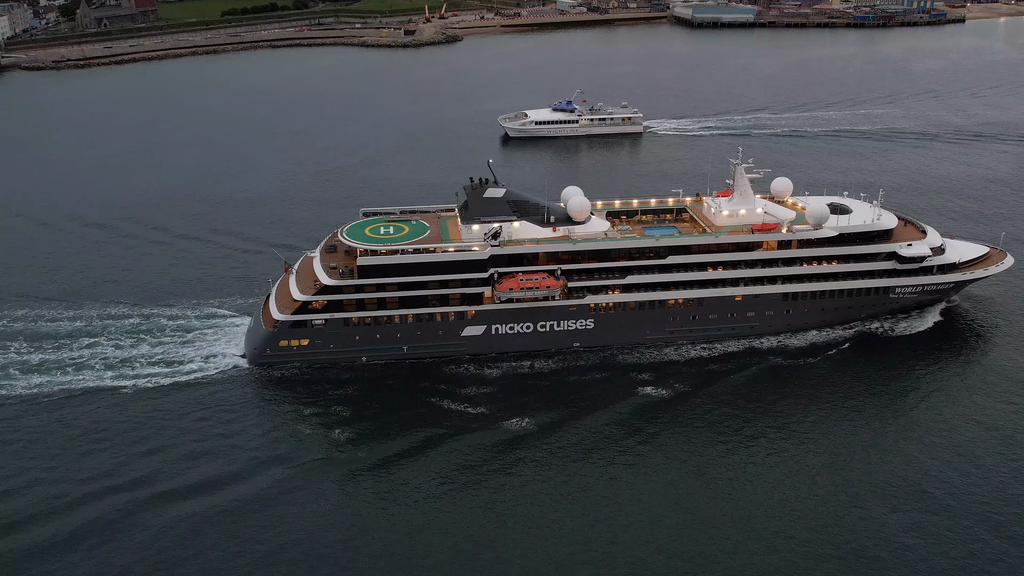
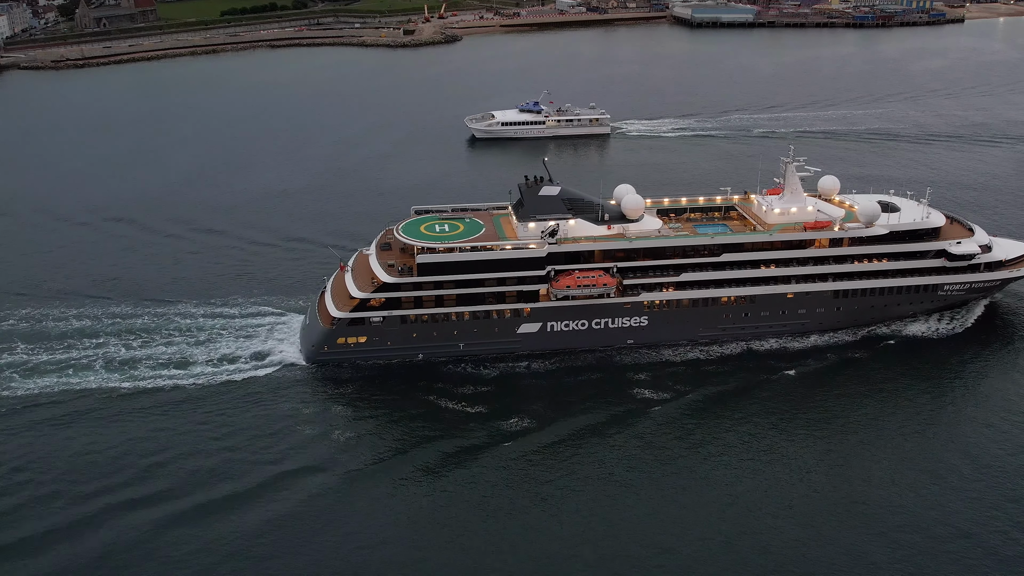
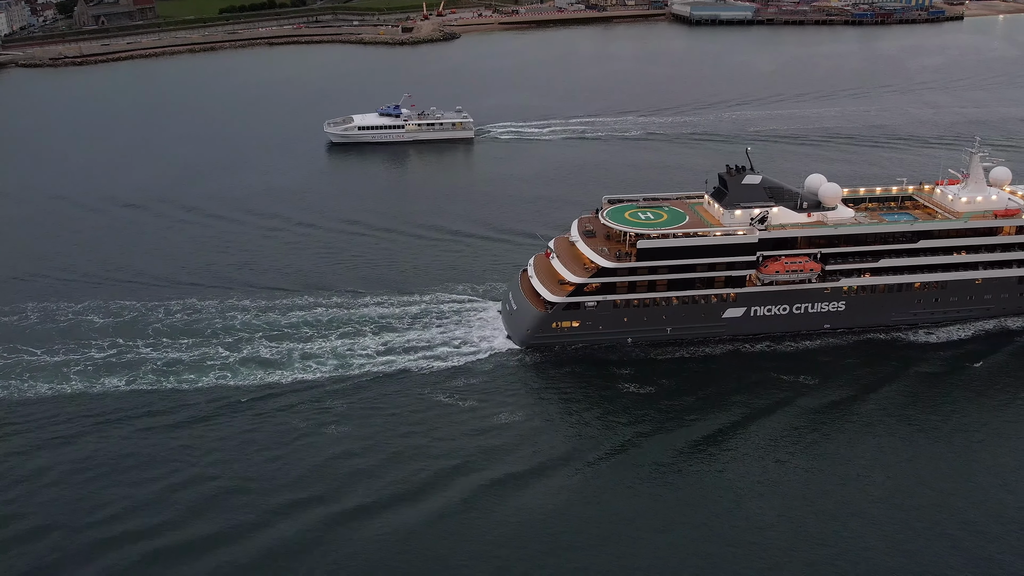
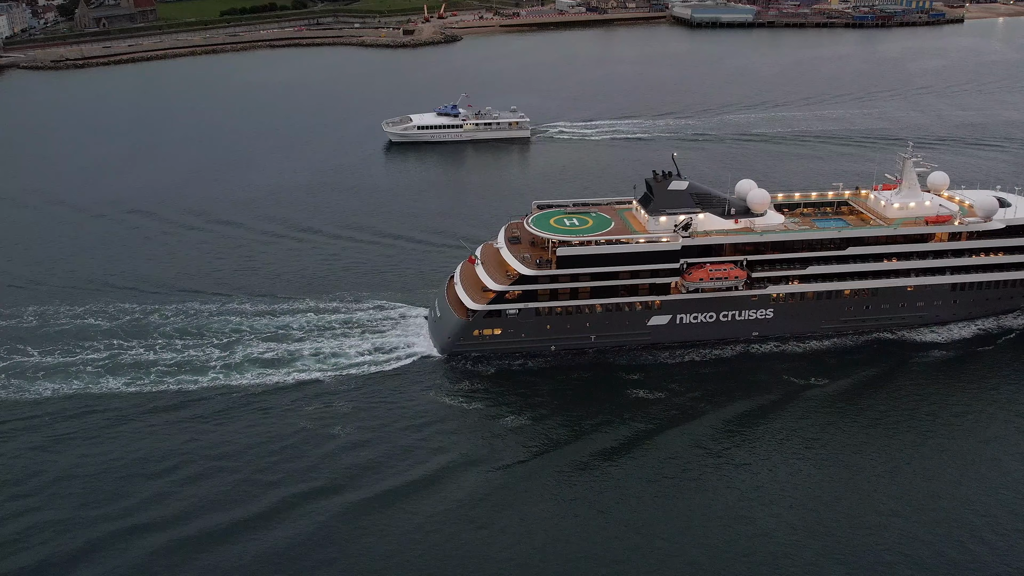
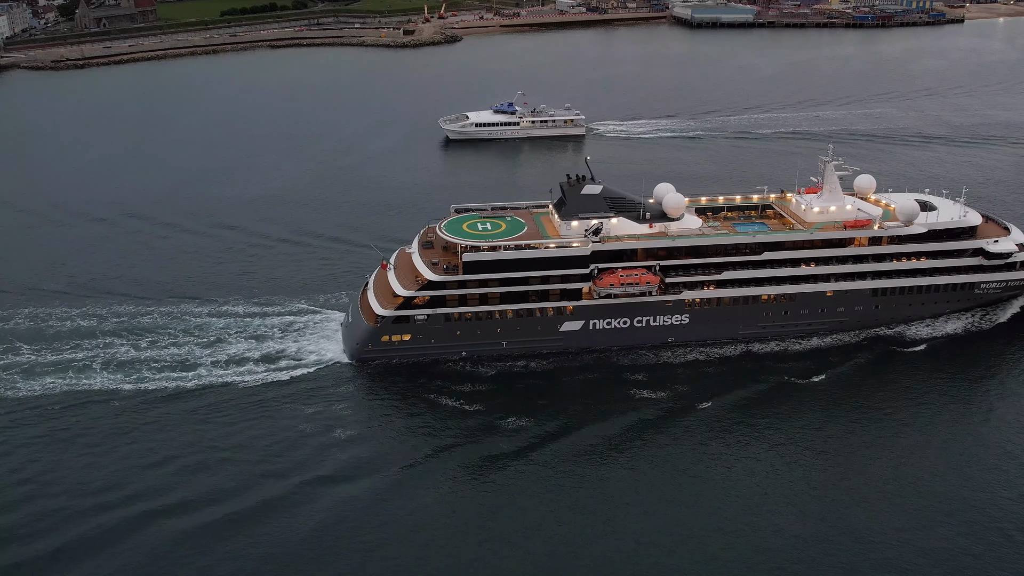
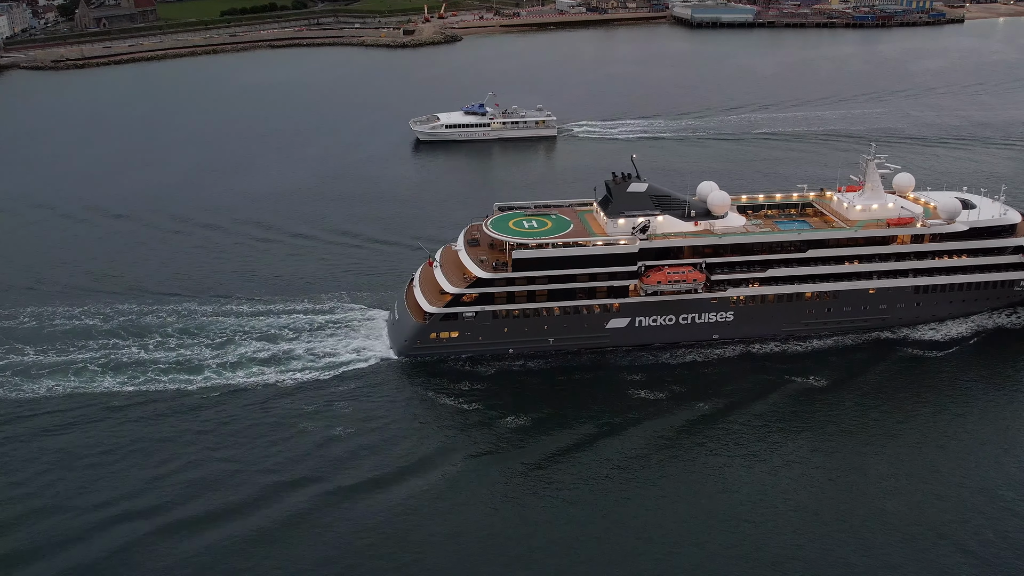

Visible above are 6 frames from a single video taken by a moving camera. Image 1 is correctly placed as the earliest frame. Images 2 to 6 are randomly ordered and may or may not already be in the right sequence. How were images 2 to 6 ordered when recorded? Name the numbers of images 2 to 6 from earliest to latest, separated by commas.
2, 5, 6, 4, 3
